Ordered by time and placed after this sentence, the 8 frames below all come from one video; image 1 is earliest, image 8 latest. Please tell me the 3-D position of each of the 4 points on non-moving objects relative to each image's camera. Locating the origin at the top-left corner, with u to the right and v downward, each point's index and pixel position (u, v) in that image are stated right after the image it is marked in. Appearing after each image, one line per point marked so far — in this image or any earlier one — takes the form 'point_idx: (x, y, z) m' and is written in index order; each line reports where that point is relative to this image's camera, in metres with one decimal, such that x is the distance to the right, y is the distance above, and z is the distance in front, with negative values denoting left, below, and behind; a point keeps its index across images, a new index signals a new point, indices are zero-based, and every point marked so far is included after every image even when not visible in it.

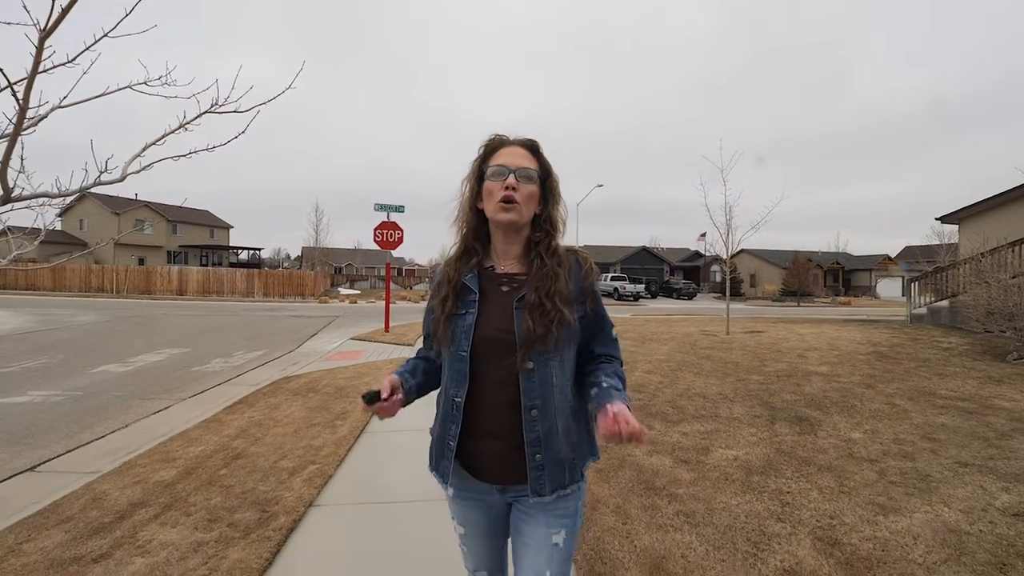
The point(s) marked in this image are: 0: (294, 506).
0: (-1.3, -1.3, +3.3) m
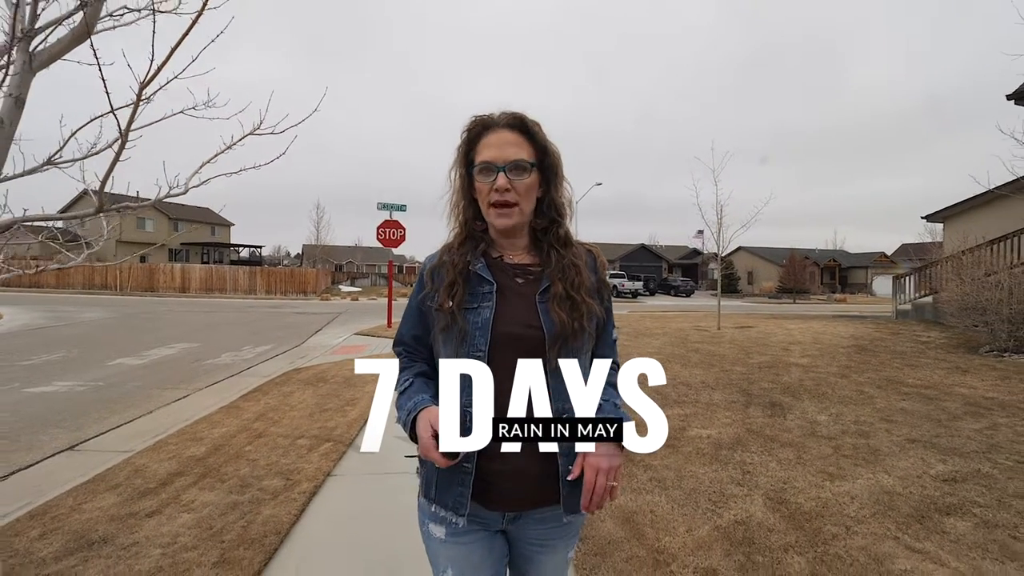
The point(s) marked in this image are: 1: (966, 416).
0: (-1.4, -1.3, +3.7) m
1: (+4.3, -1.2, +5.1) m
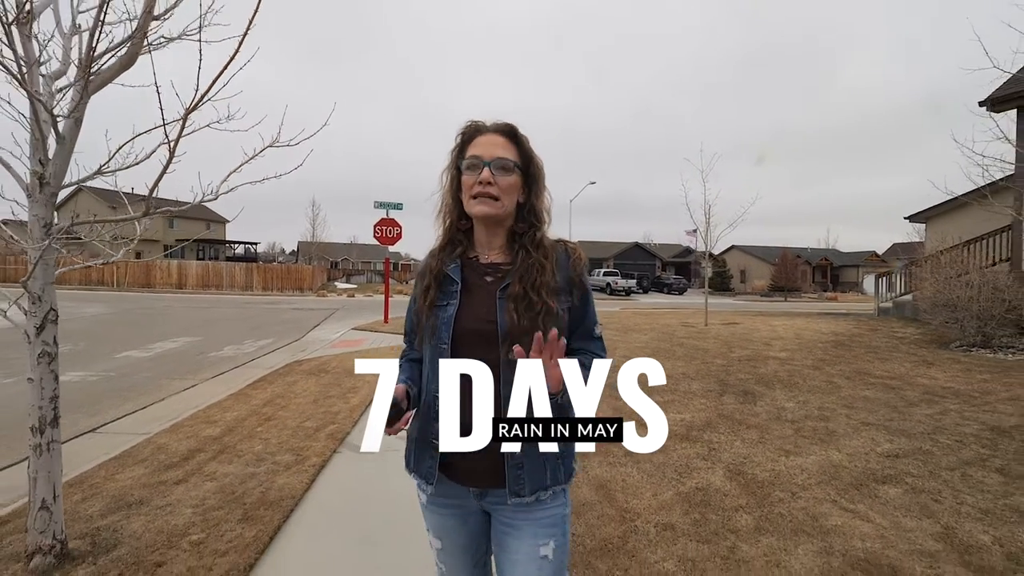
0: (-1.5, -1.3, +4.1) m
1: (+4.2, -1.2, +5.5) m
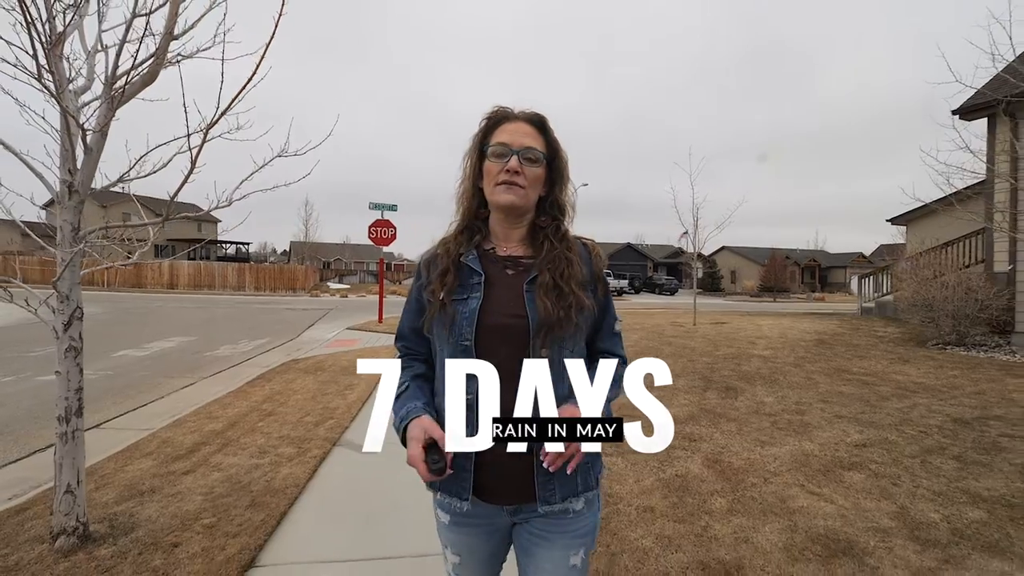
0: (-1.5, -1.3, +4.3) m
1: (+4.1, -1.2, +5.8) m
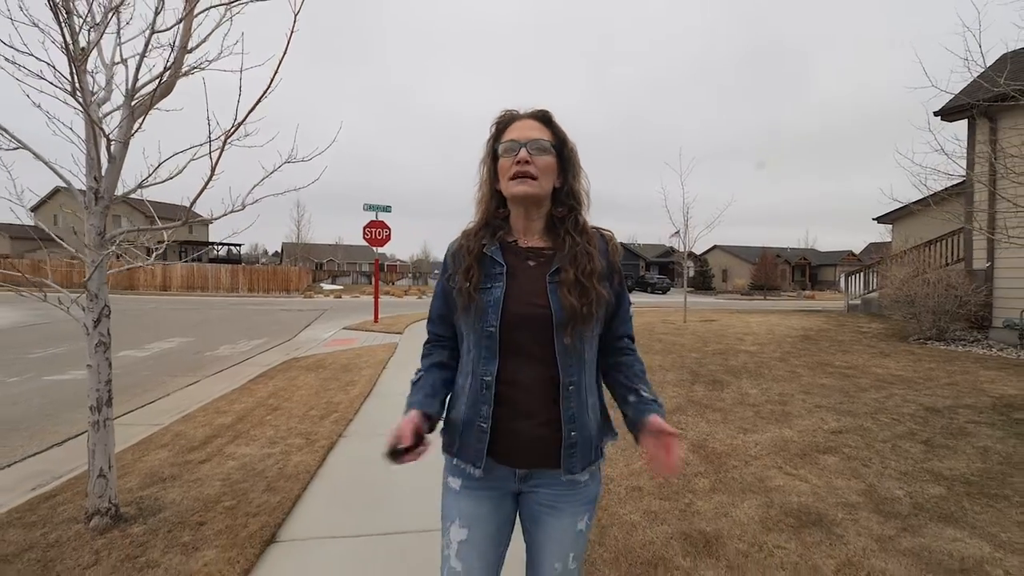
0: (-1.6, -1.3, +4.5) m
1: (+4.1, -1.1, +6.1) m
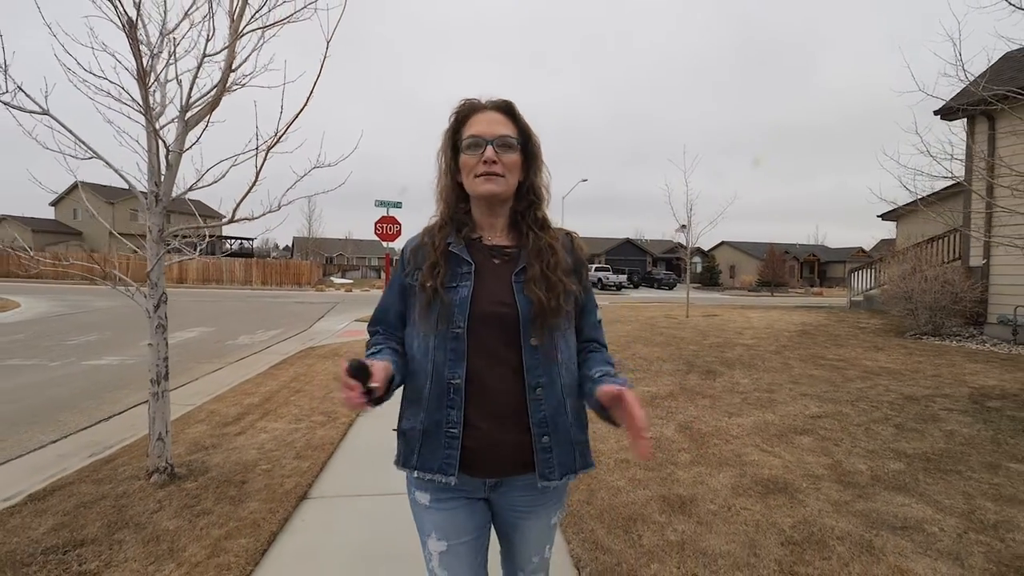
0: (-1.5, -1.2, +5.0) m
1: (+4.2, -1.1, +6.4) m
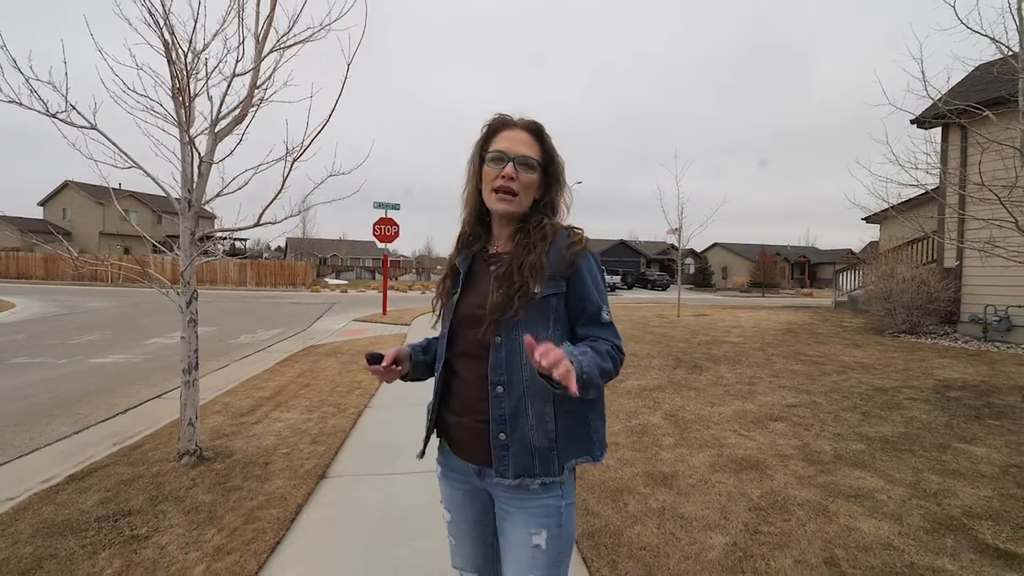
0: (-1.6, -1.2, +5.3) m
1: (+4.1, -1.1, +6.8) m
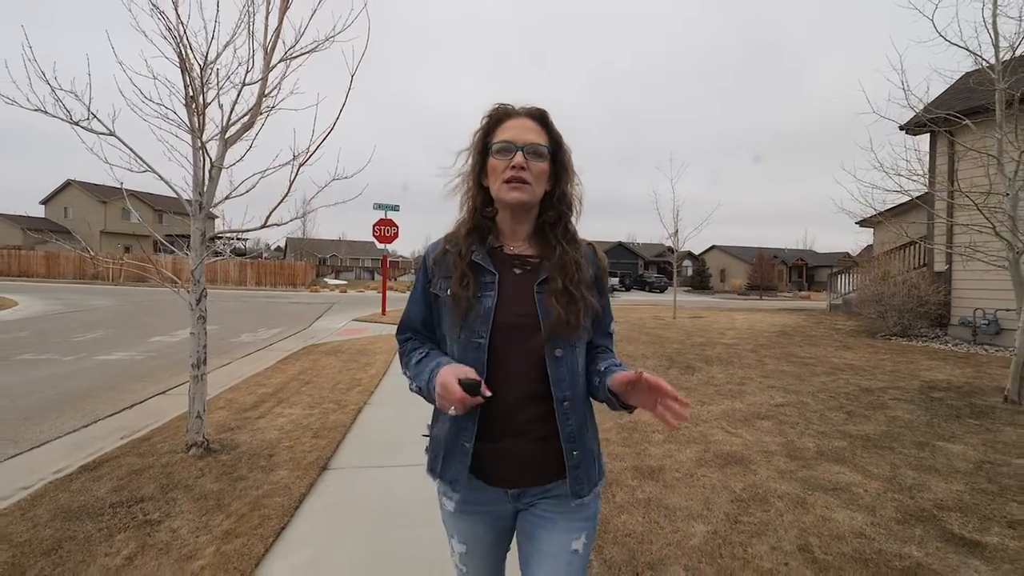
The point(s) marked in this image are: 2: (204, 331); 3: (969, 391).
0: (-1.6, -1.2, +5.5) m
1: (+4.1, -1.1, +7.0) m
2: (-2.2, -0.3, +3.8) m
3: (+5.0, -1.1, +5.8) m
